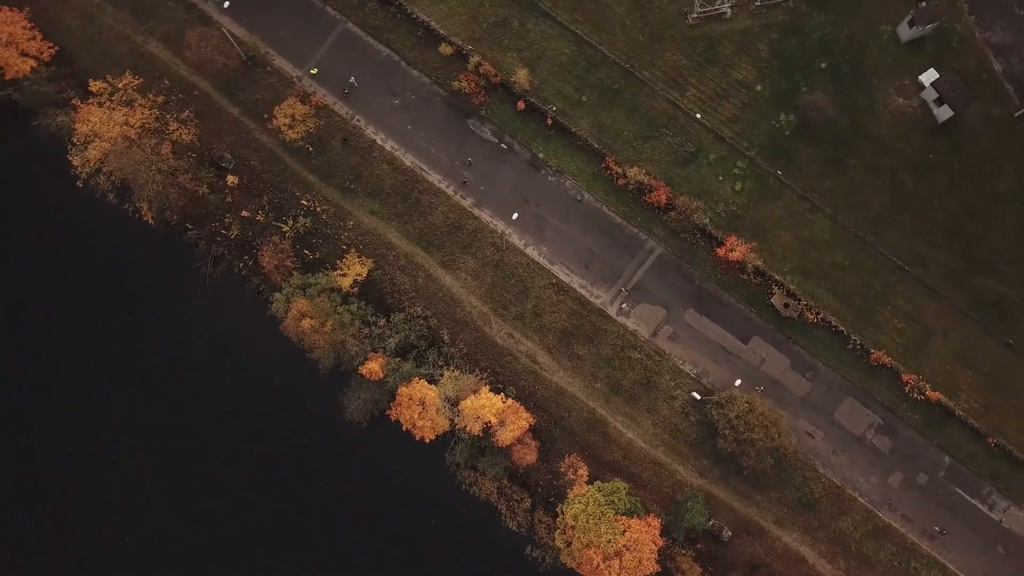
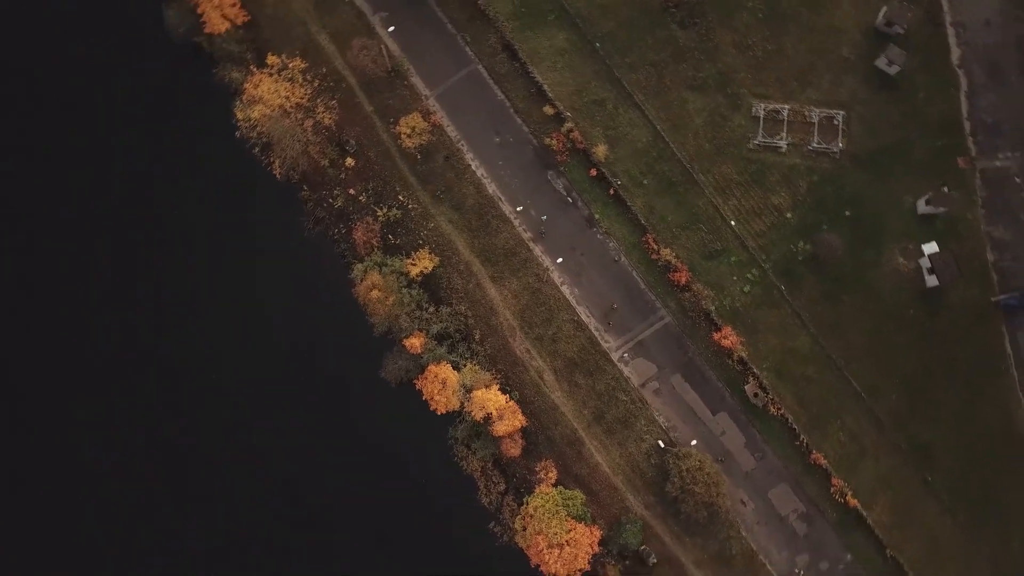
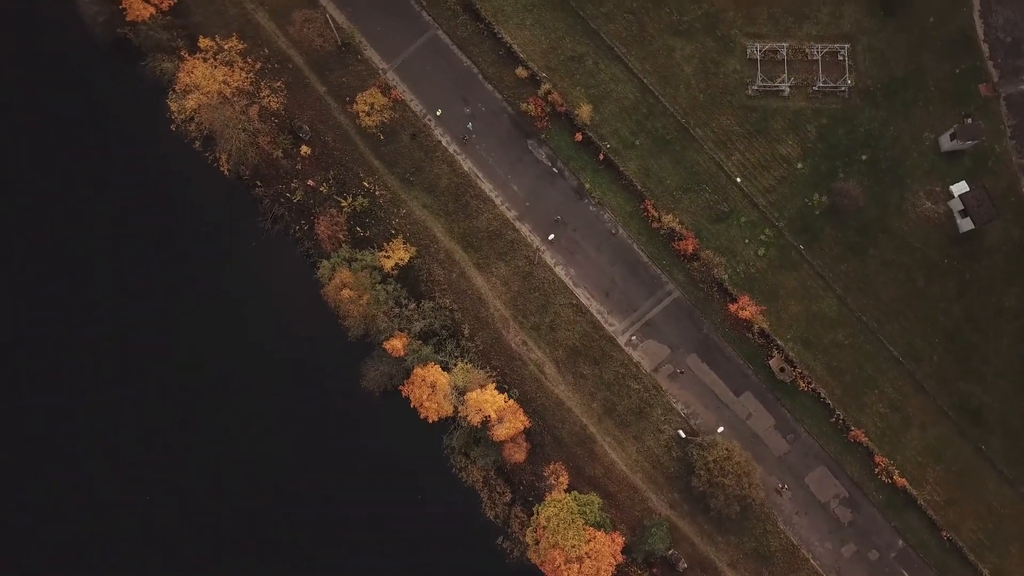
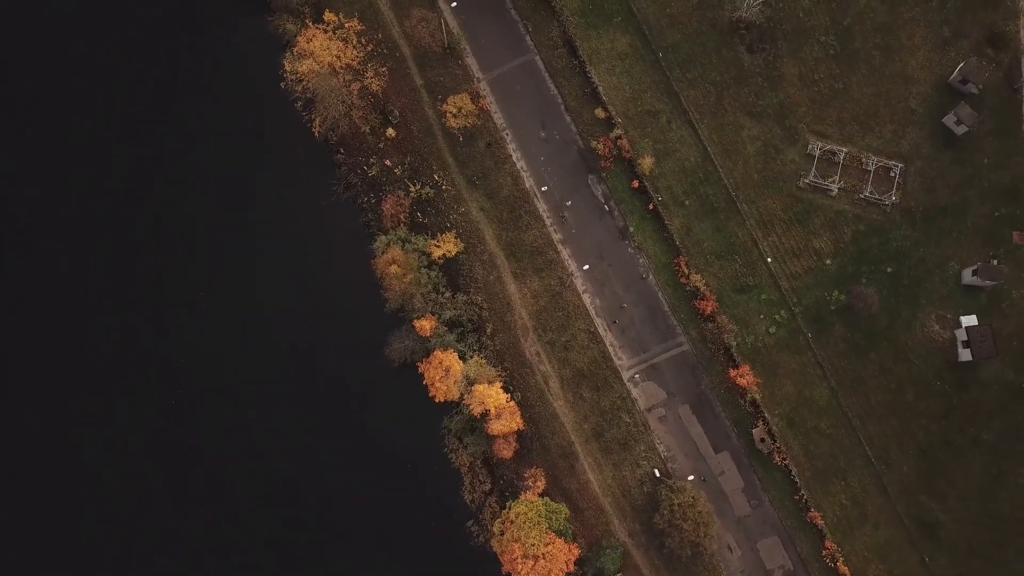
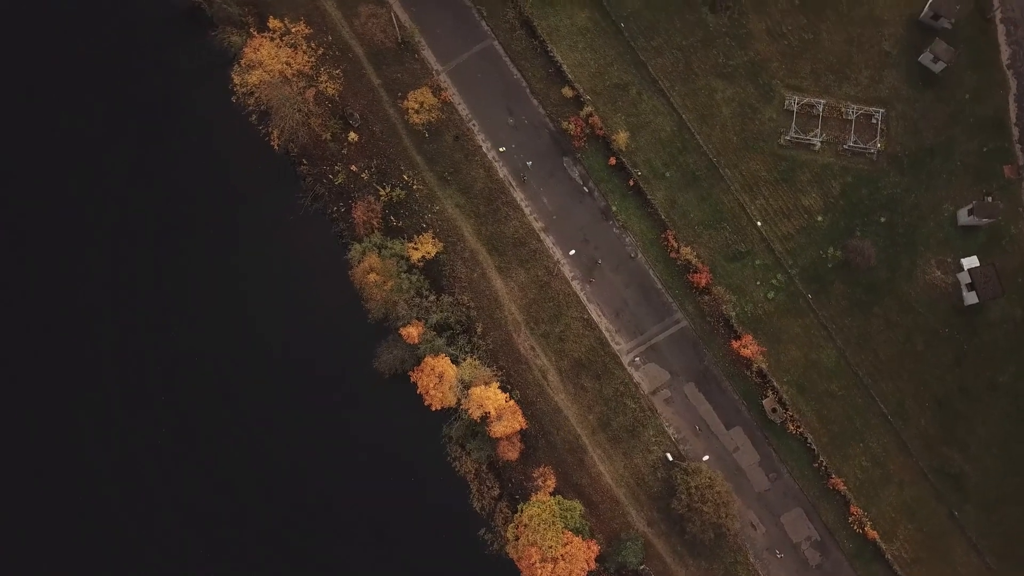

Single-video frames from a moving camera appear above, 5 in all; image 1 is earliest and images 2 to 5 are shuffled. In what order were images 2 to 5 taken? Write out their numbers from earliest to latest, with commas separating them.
3, 5, 4, 2
